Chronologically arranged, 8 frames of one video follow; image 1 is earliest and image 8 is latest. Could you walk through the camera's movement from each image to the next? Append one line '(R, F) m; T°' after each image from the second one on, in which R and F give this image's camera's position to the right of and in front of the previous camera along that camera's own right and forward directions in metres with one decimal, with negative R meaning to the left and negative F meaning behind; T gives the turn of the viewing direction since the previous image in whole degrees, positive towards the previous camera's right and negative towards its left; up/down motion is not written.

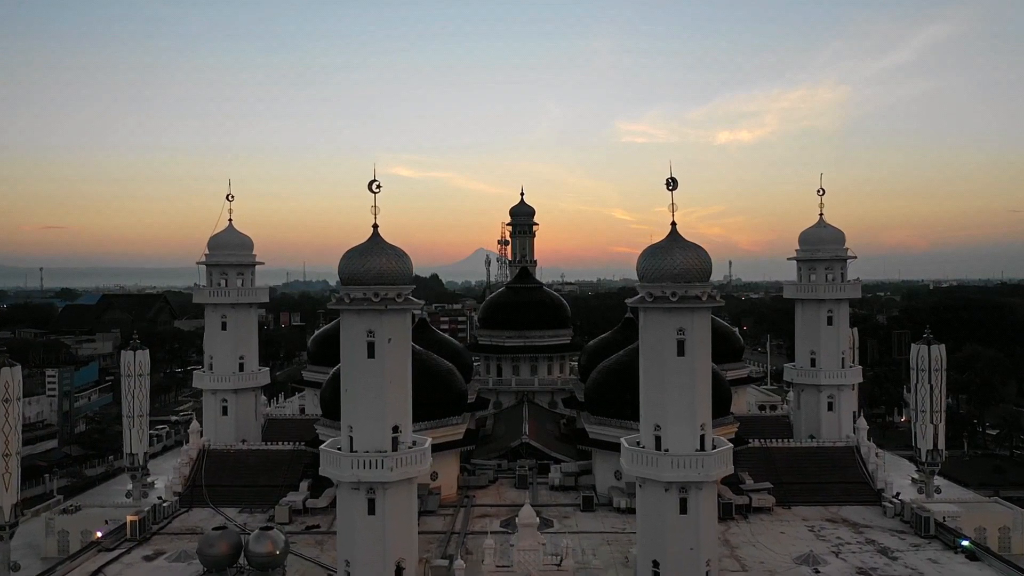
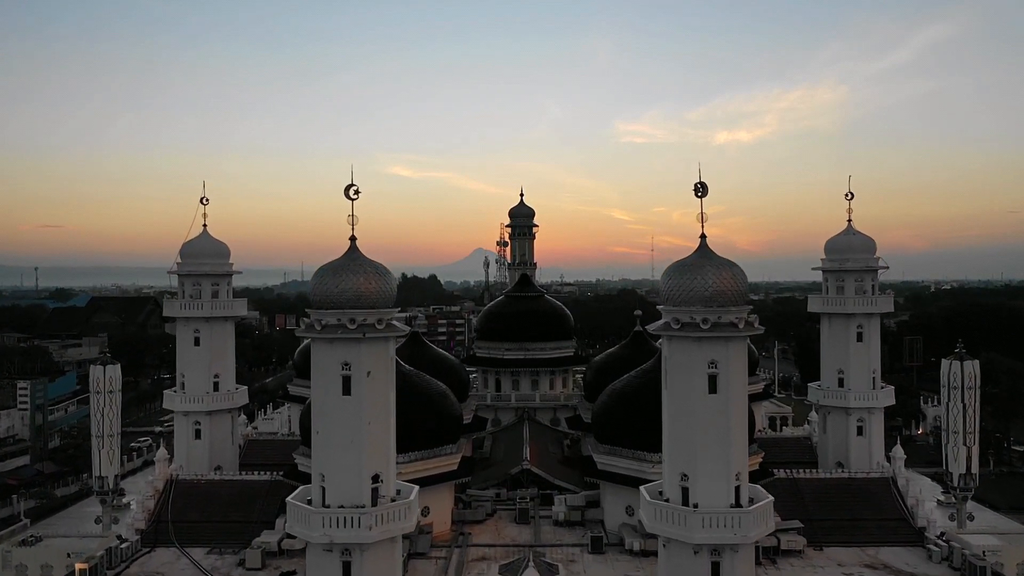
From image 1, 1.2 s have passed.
(0.0, +2.0) m; 0°
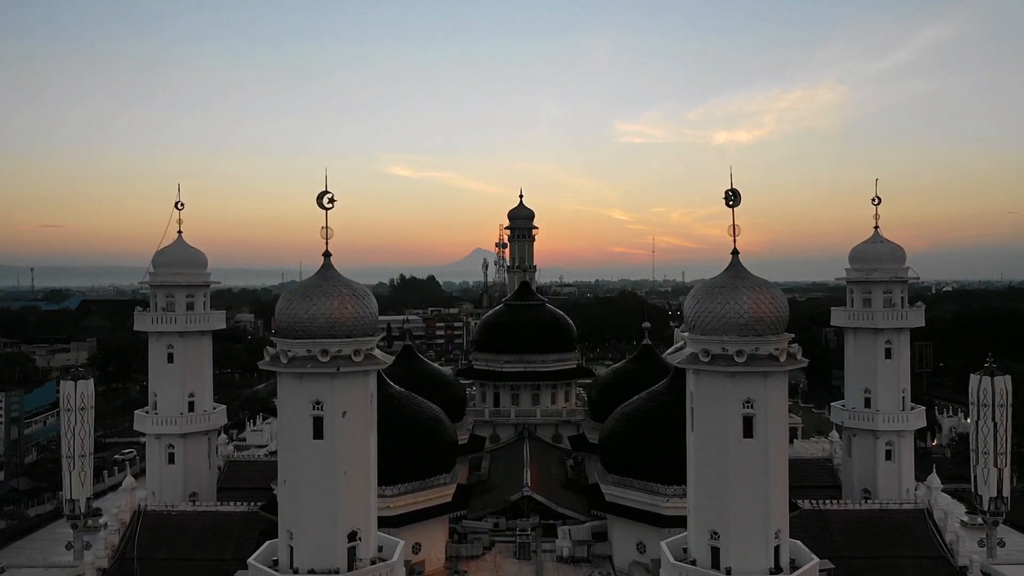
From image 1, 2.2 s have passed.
(0.0, +1.7) m; 0°
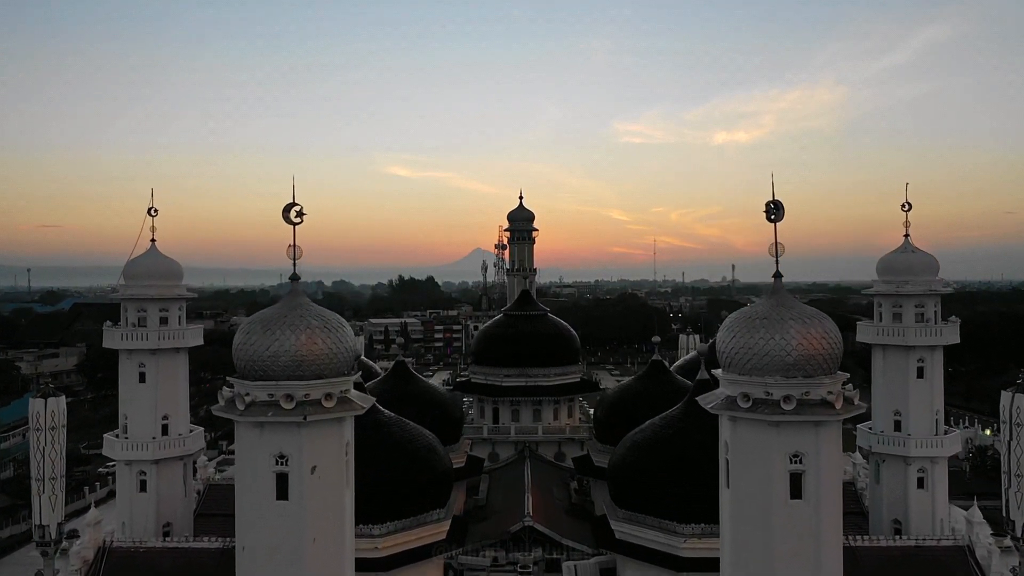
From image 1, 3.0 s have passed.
(0.0, +1.6) m; 0°
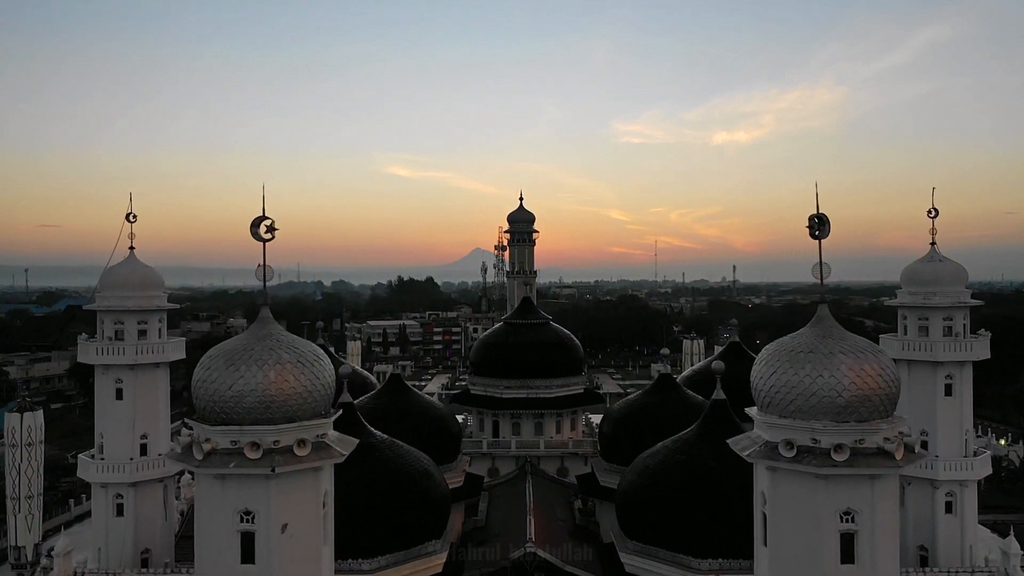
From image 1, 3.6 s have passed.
(0.0, +1.1) m; 0°
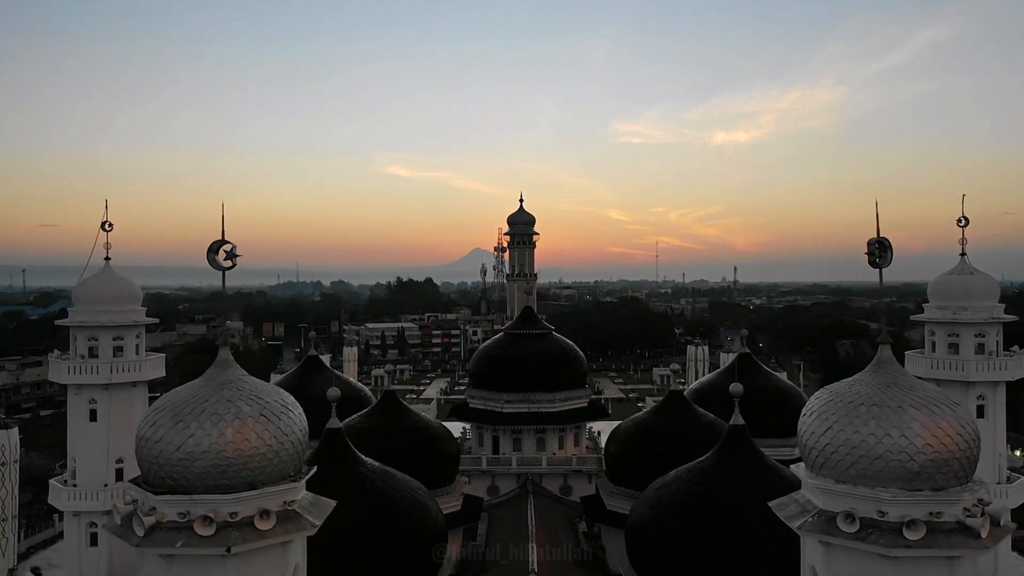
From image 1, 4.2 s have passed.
(0.0, +1.1) m; 0°
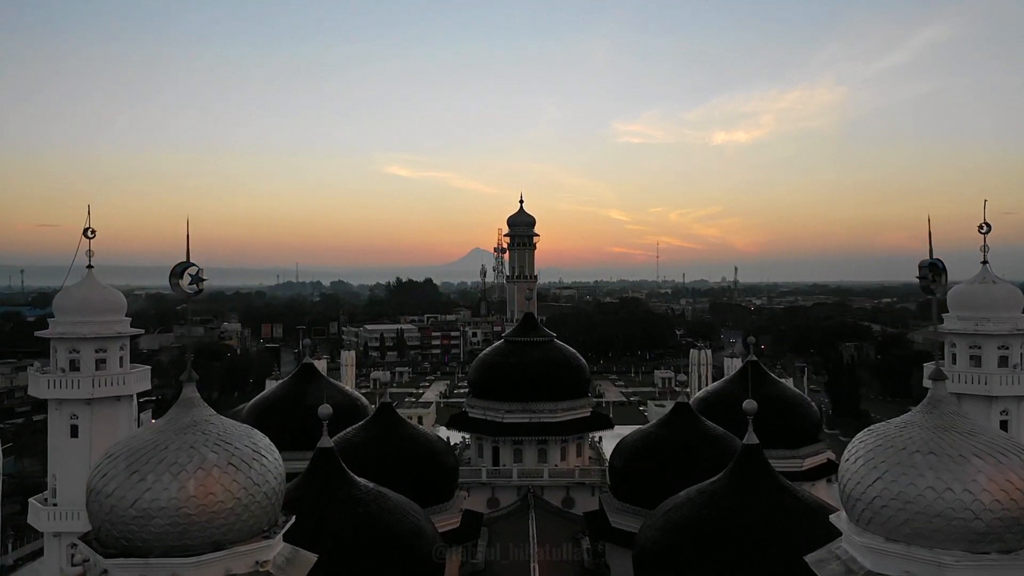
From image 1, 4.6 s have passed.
(0.0, +0.7) m; 0°
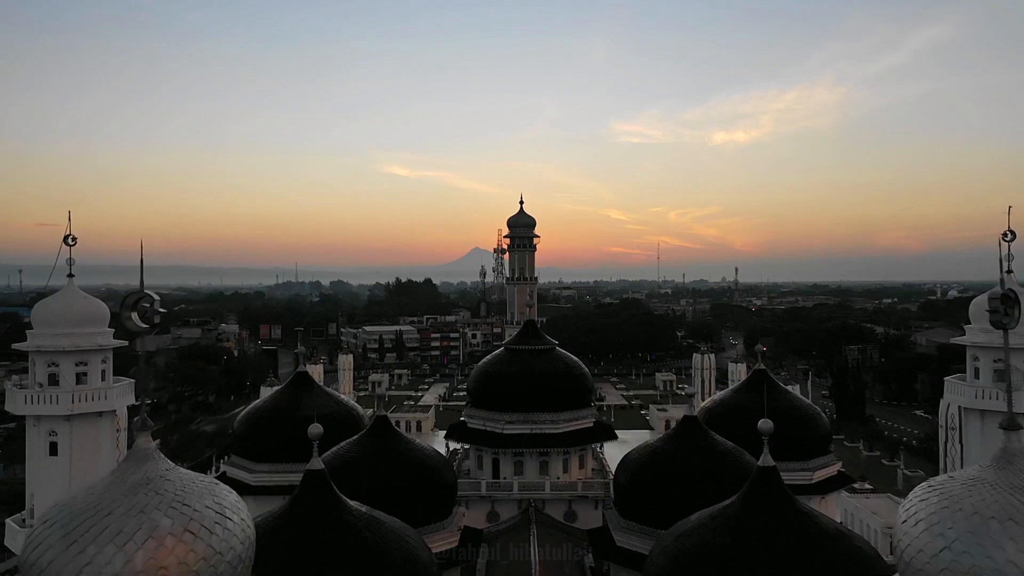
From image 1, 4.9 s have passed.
(0.0, +0.8) m; 0°
